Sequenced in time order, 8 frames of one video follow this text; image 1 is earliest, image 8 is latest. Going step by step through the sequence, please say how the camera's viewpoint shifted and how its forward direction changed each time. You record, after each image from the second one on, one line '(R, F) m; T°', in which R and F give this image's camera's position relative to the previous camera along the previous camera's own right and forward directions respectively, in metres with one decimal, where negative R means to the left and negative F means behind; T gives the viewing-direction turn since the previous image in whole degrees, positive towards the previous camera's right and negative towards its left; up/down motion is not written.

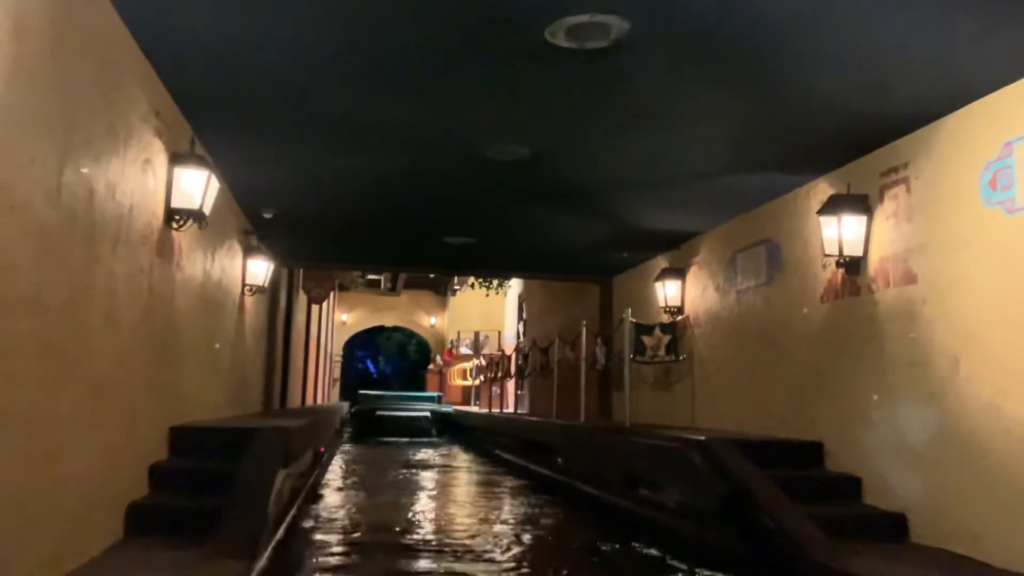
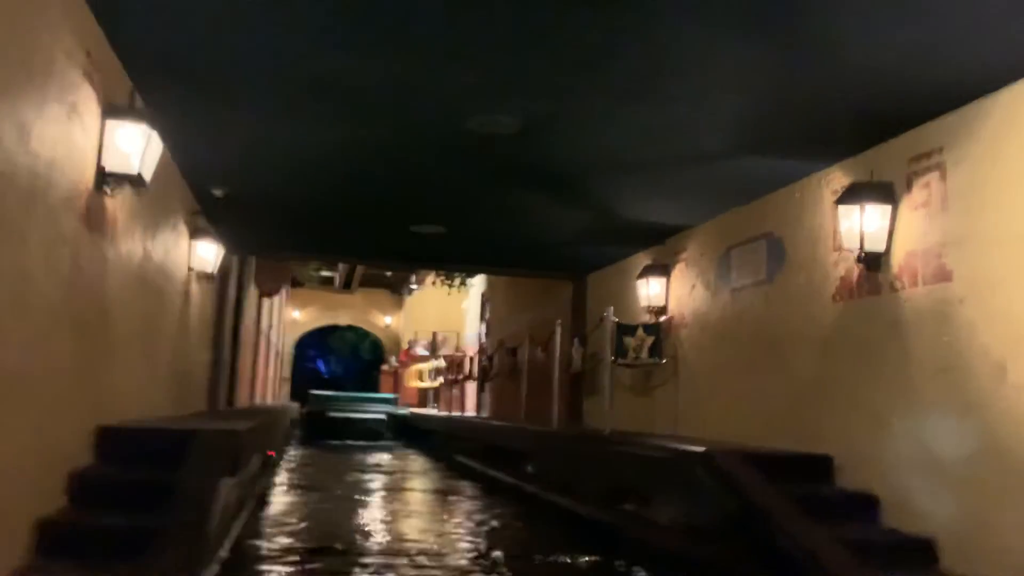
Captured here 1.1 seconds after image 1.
(-0.2, +0.6) m; +3°
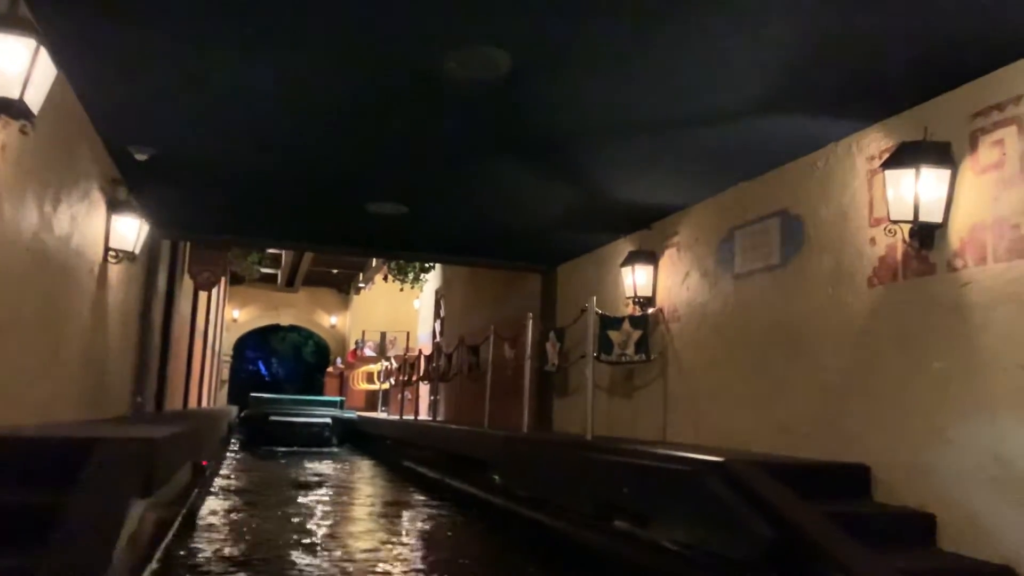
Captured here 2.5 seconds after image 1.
(-0.2, +0.8) m; +4°
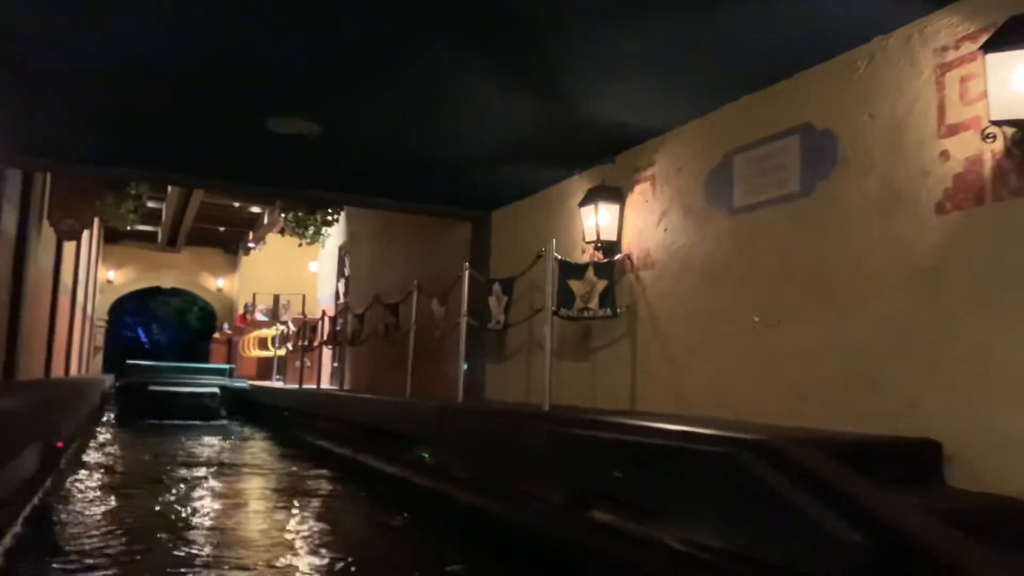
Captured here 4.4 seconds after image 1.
(-0.3, +1.1) m; +7°
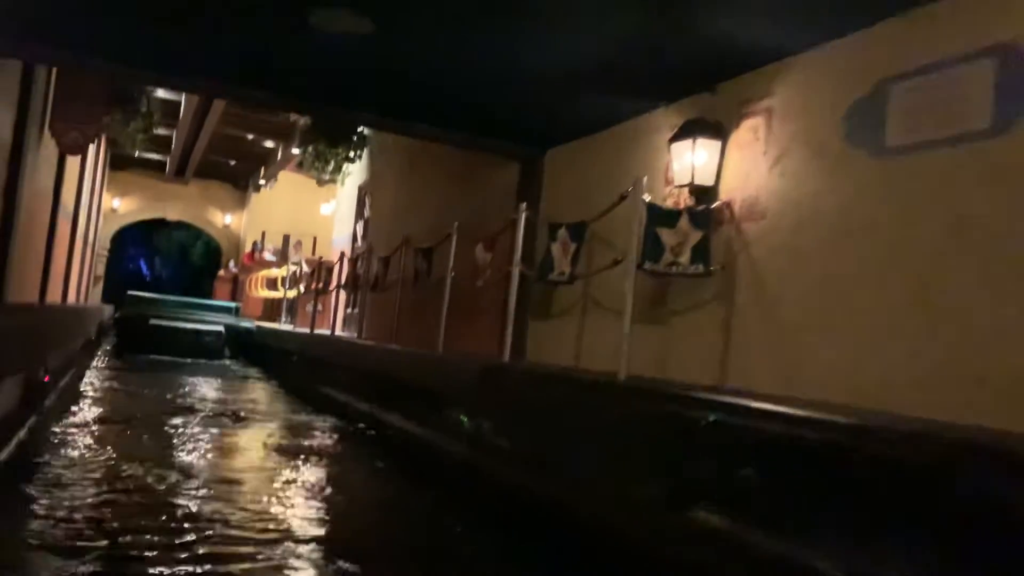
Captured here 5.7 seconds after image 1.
(-0.4, +0.8) m; 0°
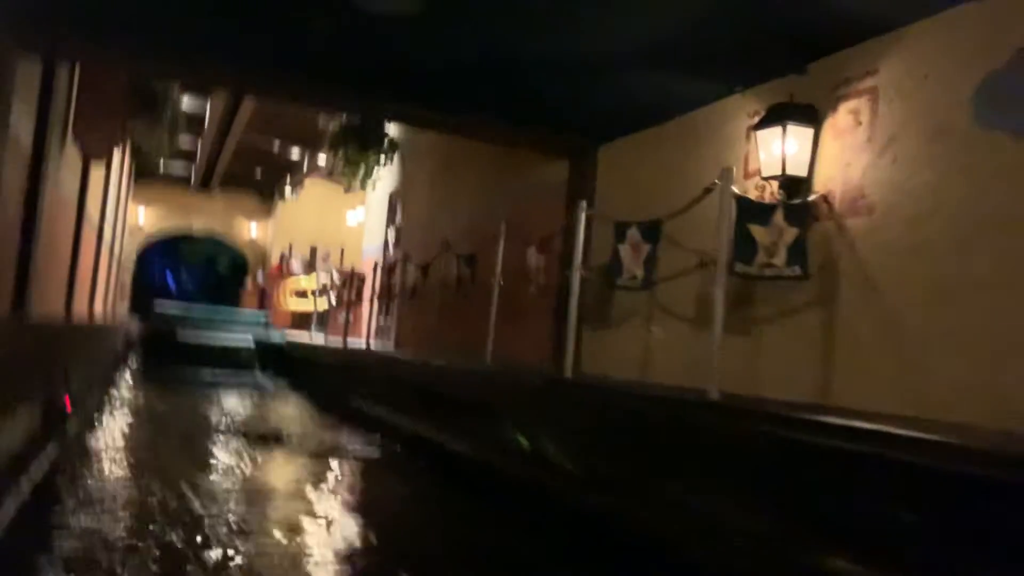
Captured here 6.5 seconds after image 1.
(-0.2, +0.5) m; -1°
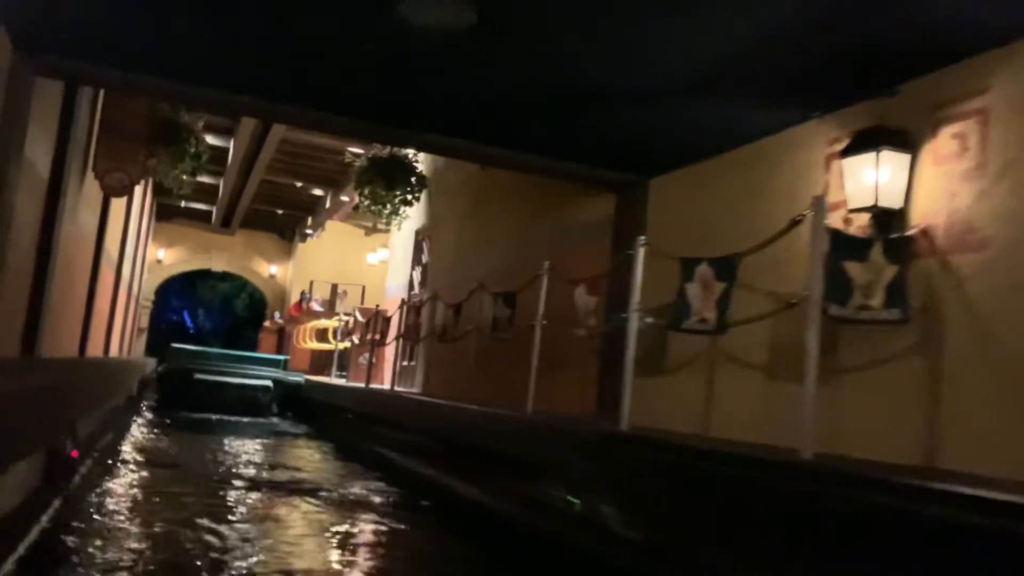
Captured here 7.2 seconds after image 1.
(-0.2, +0.4) m; -1°
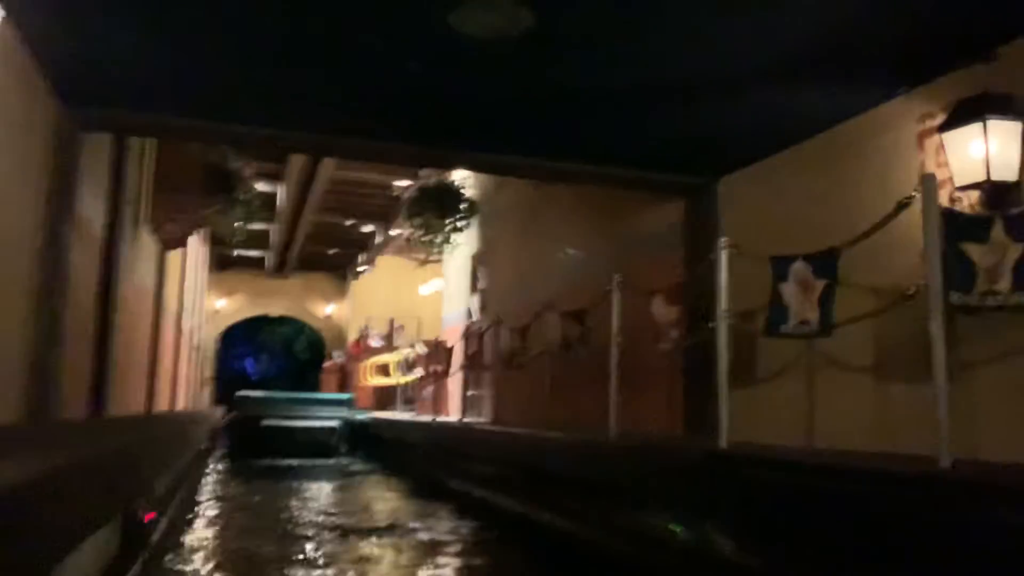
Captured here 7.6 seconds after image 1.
(-0.1, +0.2) m; -3°
